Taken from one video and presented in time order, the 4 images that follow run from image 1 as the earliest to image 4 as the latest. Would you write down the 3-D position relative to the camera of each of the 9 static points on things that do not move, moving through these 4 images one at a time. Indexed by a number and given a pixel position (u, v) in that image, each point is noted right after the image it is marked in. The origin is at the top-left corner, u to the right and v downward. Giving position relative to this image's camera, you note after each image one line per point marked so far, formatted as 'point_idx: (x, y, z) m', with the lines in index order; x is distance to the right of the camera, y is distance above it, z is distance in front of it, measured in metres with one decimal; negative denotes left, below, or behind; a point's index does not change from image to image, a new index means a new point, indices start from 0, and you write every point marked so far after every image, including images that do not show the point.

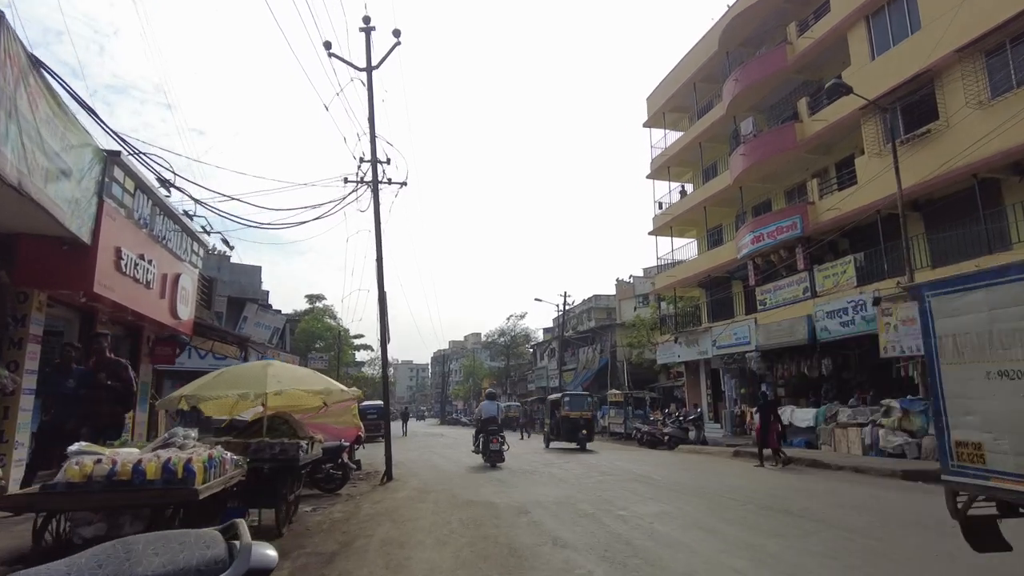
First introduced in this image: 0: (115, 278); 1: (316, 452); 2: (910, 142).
0: (-5.5, +0.1, +9.1) m
1: (-2.4, -2.0, +8.0) m
2: (+10.6, +3.9, +17.4) m
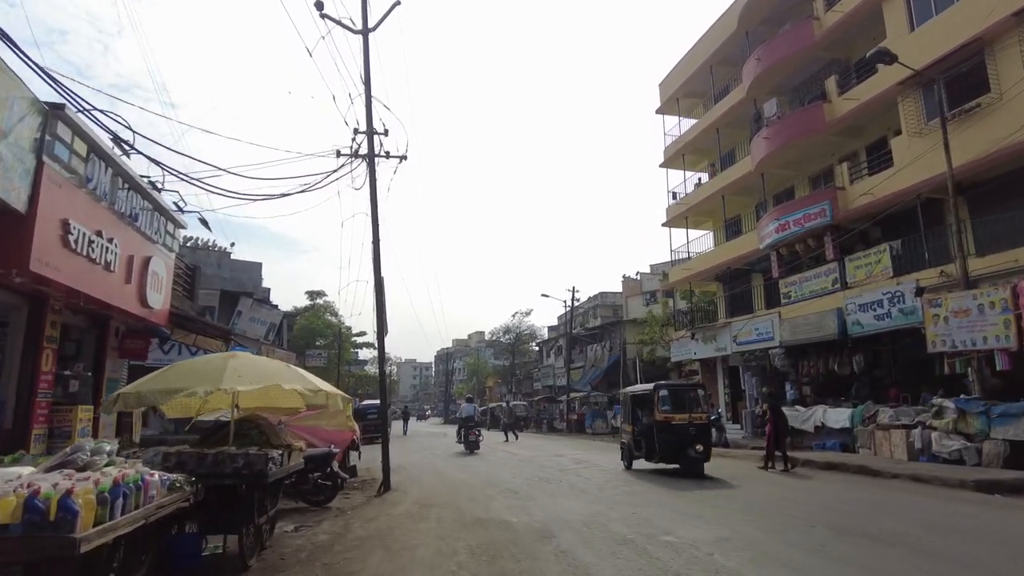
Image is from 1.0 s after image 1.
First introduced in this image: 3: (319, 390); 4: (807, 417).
0: (-5.3, +0.4, +7.7) m
1: (-2.2, -1.8, +6.6) m
2: (+10.8, +4.2, +15.9) m
3: (-1.9, -1.0, +6.4) m
4: (+8.2, -3.6, +18.2) m
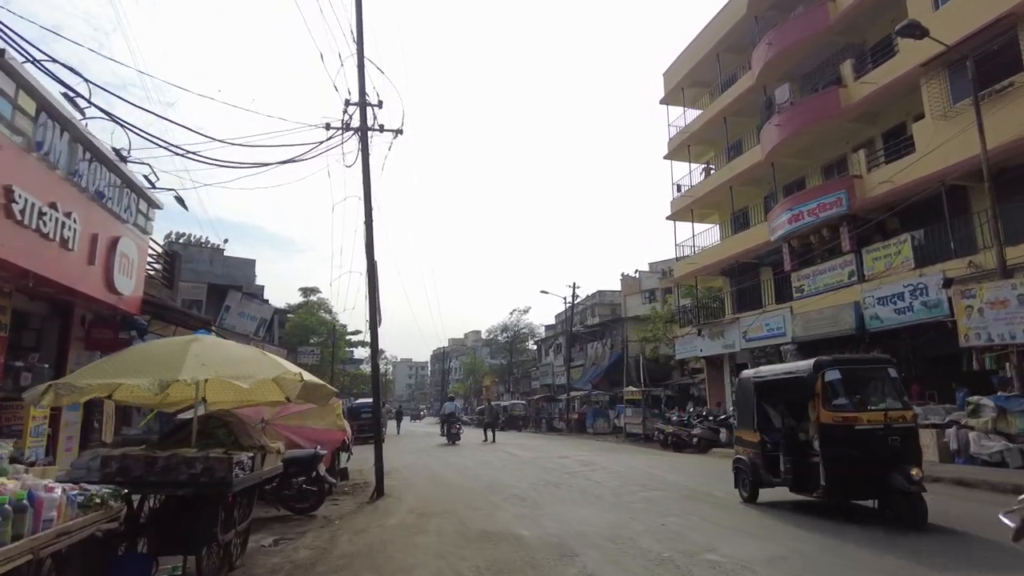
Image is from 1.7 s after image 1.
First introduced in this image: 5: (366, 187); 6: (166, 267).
0: (-5.2, +0.6, +6.7) m
1: (-2.1, -1.5, +5.6) m
2: (+10.9, +4.4, +15.0) m
3: (-1.7, -0.8, +5.4) m
4: (+8.3, -3.4, +17.3) m
5: (-2.7, +1.9, +12.1) m
6: (-7.3, +0.4, +13.8) m
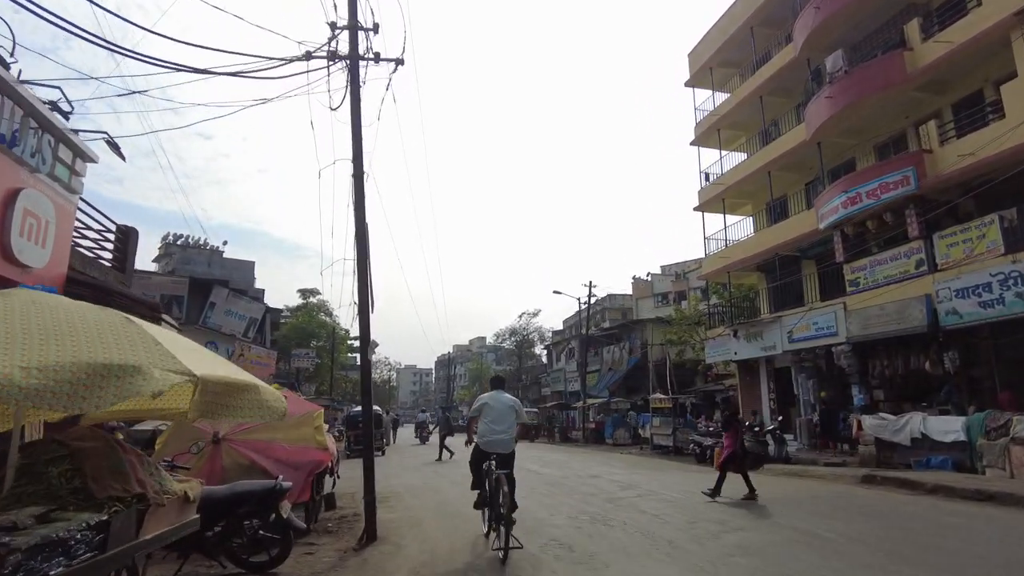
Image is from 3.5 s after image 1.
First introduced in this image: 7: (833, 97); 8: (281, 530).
0: (-4.8, +1.0, +4.3) m
1: (-1.7, -1.2, +3.2) m
2: (+11.4, +4.6, +12.5) m
3: (-1.4, -0.4, +2.9) m
4: (+8.7, -3.1, +14.7) m
5: (-2.3, +2.2, +9.7) m
6: (-6.8, +0.7, +11.4) m
7: (+9.6, +5.7, +19.5) m
8: (-2.1, -2.1, +5.8) m
